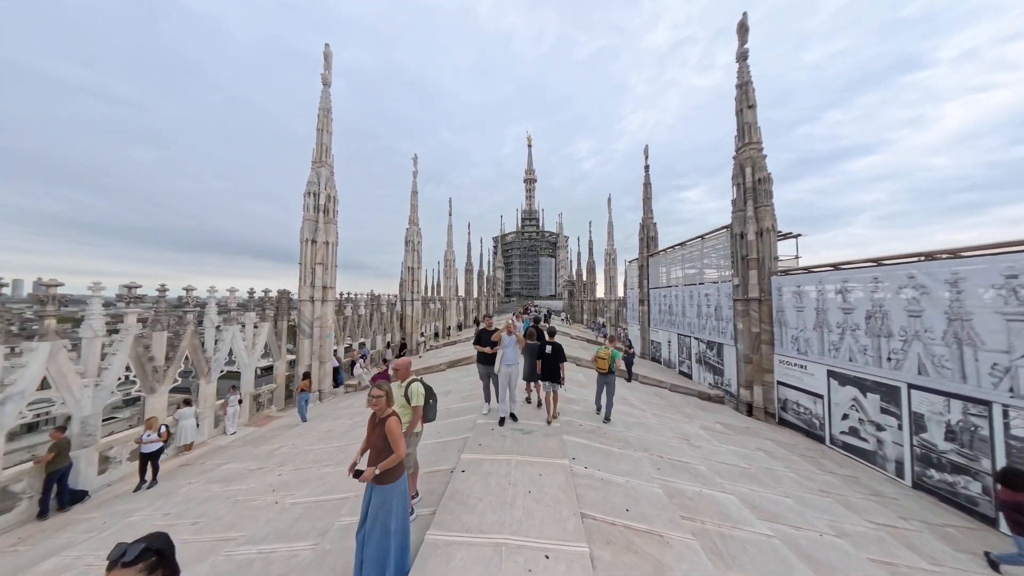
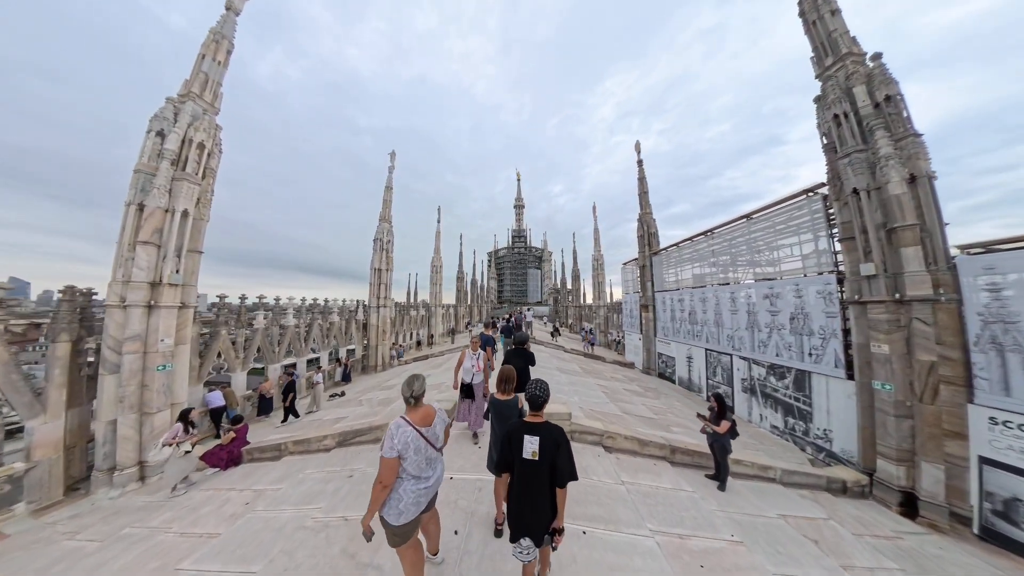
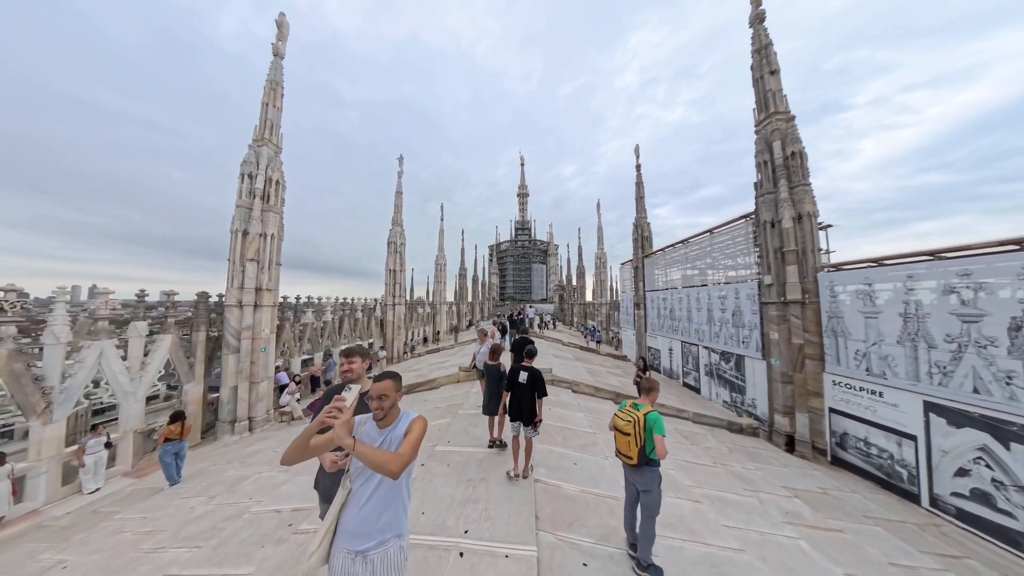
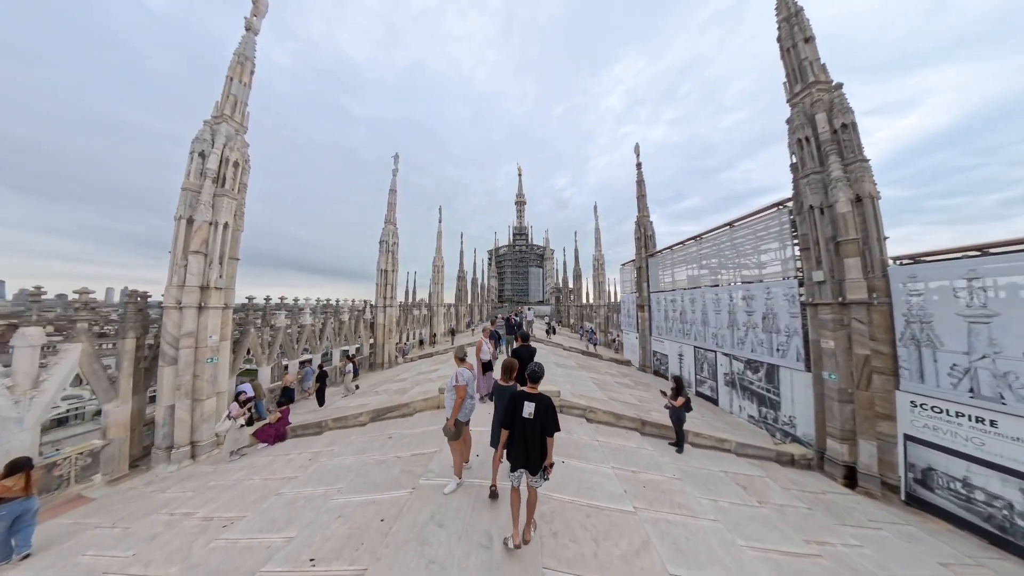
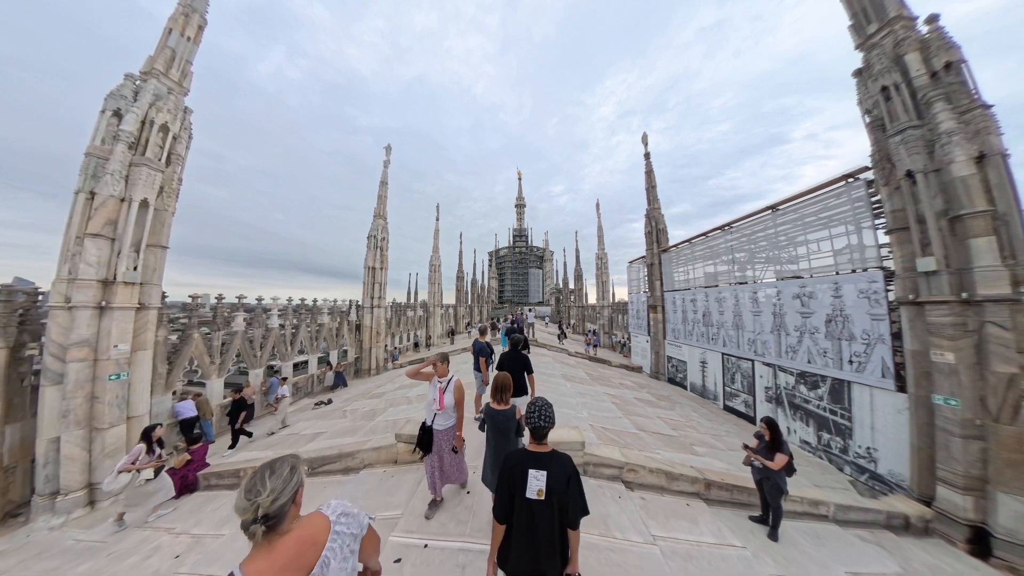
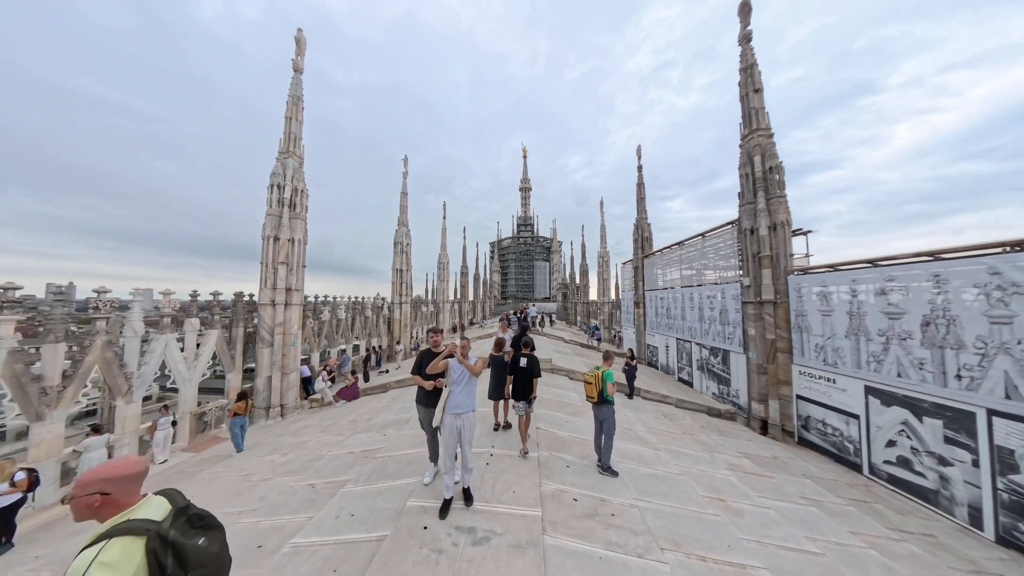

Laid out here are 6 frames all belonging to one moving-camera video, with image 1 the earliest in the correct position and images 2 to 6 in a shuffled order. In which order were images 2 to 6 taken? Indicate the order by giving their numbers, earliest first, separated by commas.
6, 3, 4, 2, 5
